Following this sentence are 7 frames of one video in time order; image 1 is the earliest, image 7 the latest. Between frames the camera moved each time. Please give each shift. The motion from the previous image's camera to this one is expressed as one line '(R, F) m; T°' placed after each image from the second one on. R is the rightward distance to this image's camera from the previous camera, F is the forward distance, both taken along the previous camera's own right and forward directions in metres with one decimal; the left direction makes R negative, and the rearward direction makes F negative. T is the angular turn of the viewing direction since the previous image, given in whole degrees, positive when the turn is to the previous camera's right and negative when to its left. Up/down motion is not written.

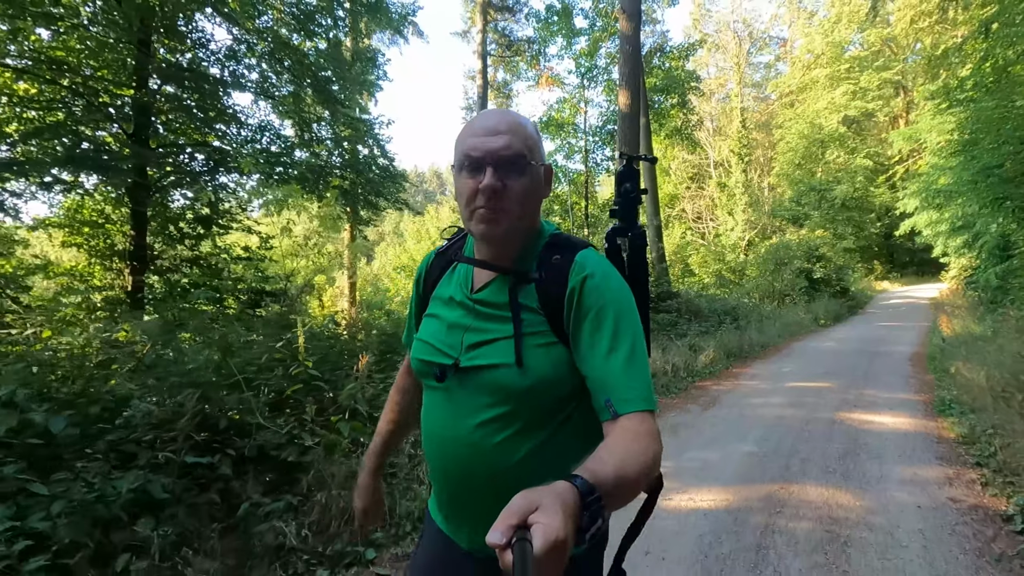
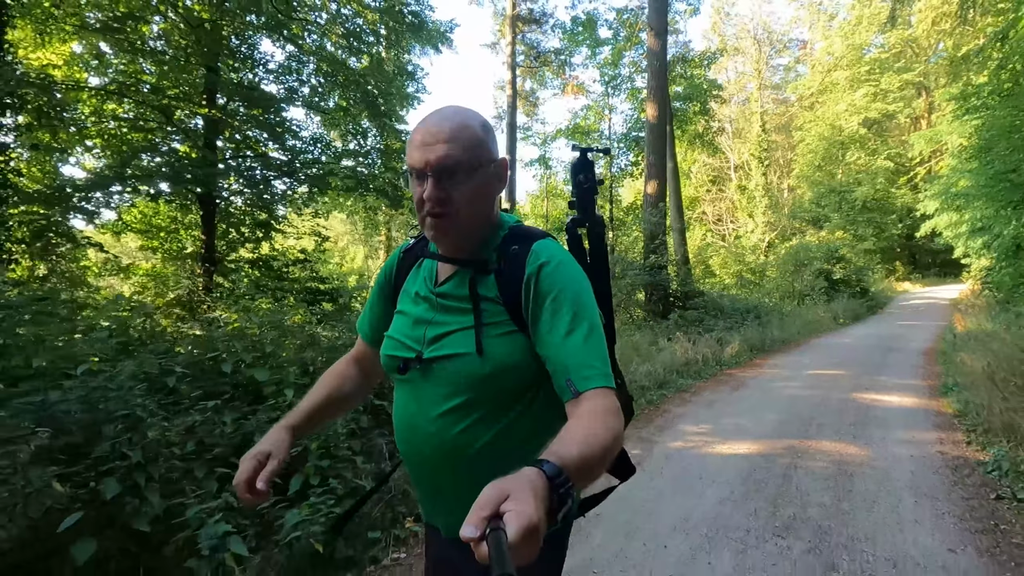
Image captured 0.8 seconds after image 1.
(-0.3, -0.6) m; -2°
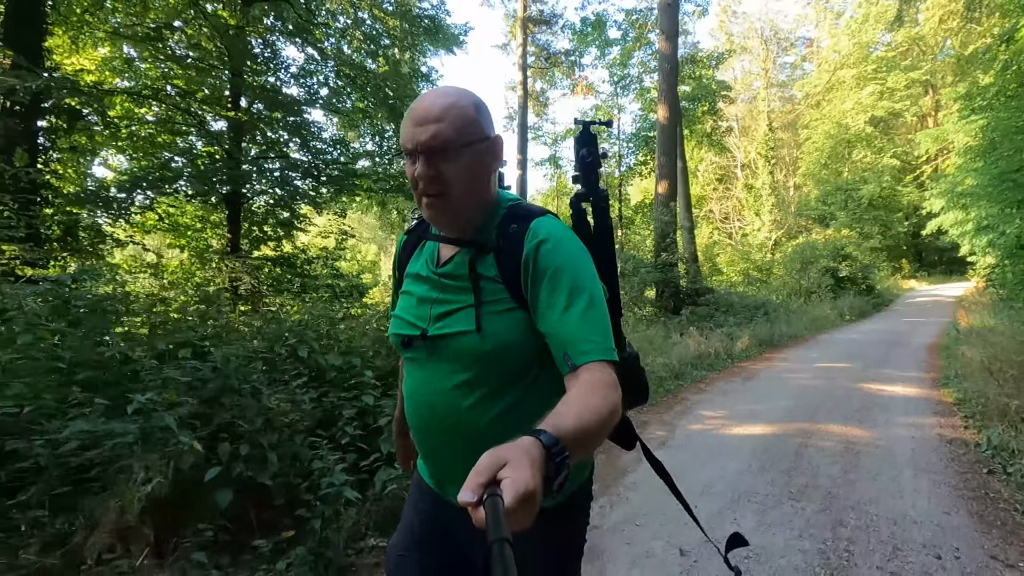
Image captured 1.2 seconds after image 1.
(-0.2, -0.2) m; 0°
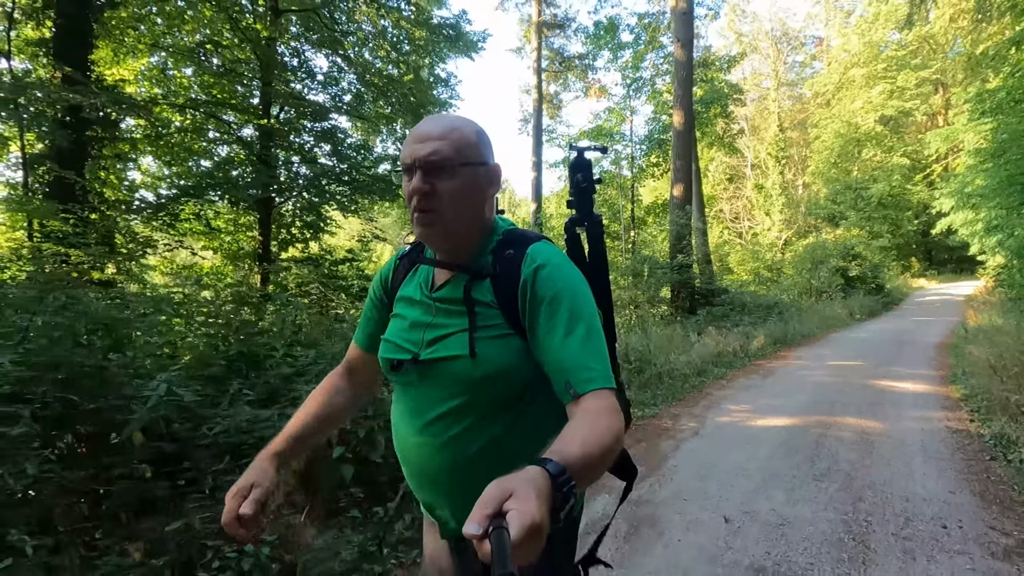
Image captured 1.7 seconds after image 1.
(-0.2, -0.3) m; -1°
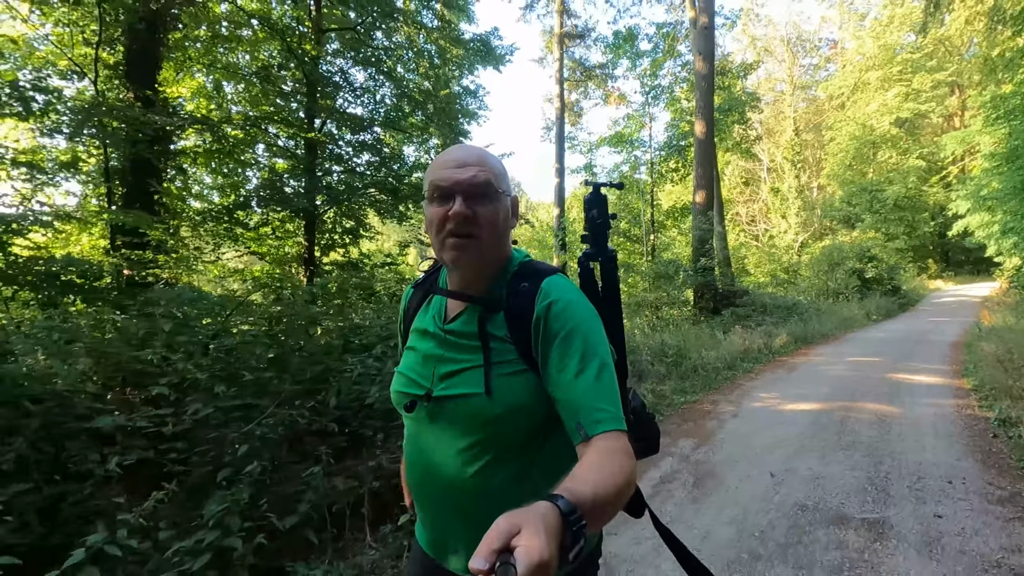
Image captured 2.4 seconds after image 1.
(-0.3, -0.5) m; -1°
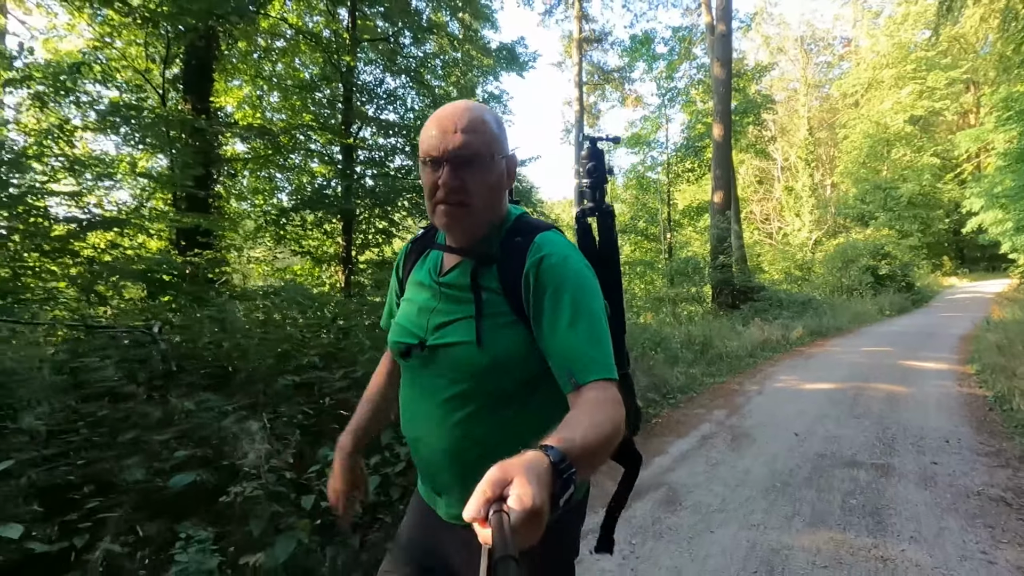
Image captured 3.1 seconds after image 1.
(-0.3, -0.5) m; -1°
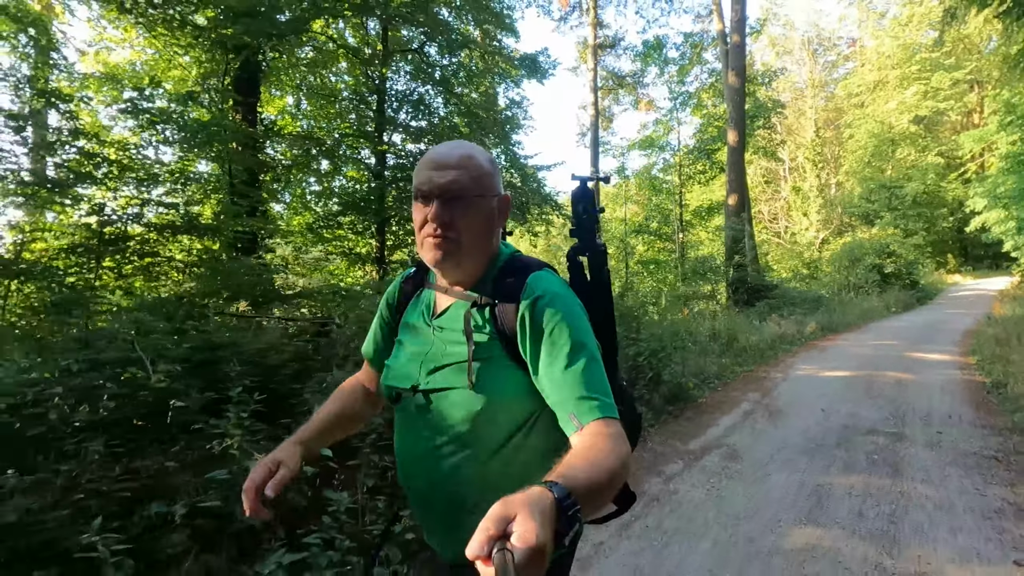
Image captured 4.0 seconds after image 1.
(-0.4, -0.5) m; 0°
